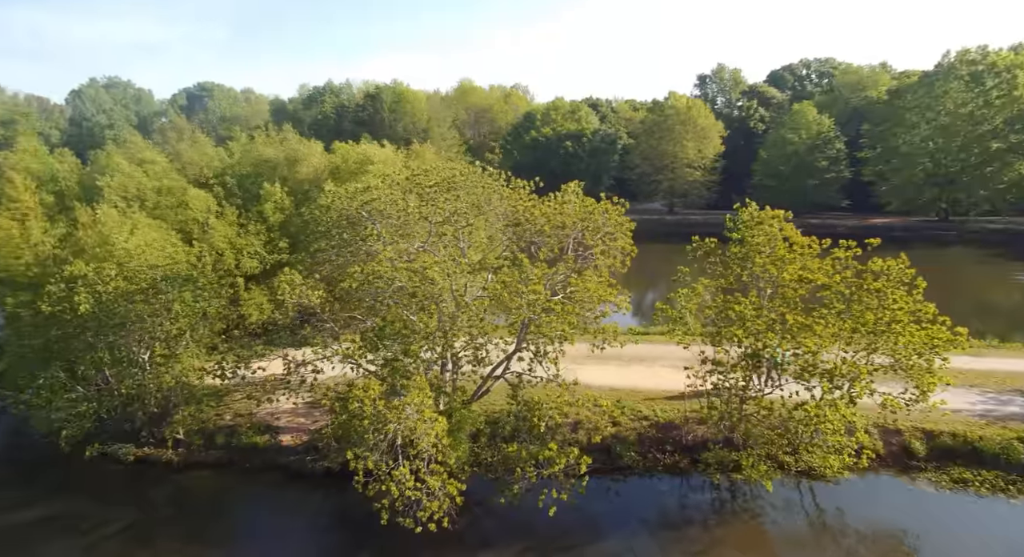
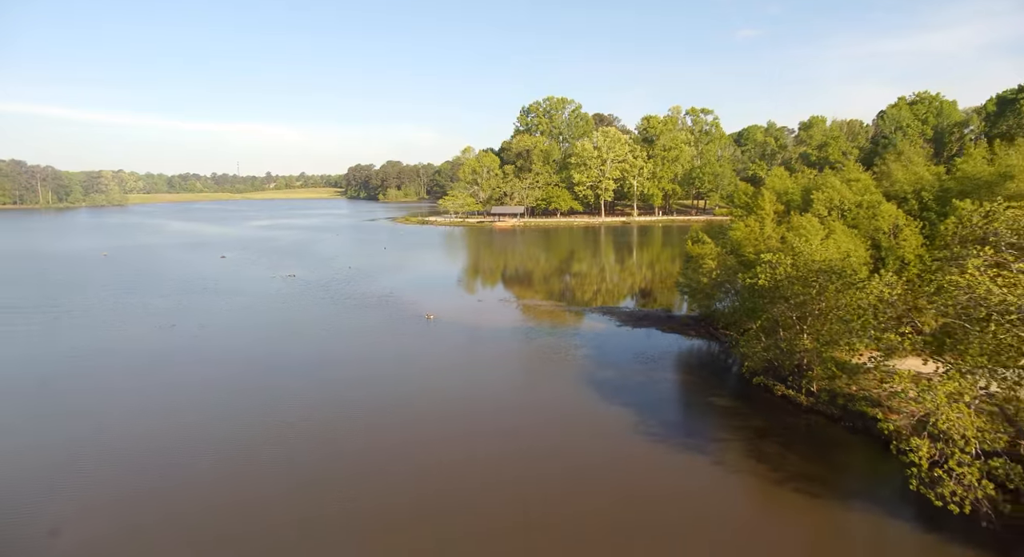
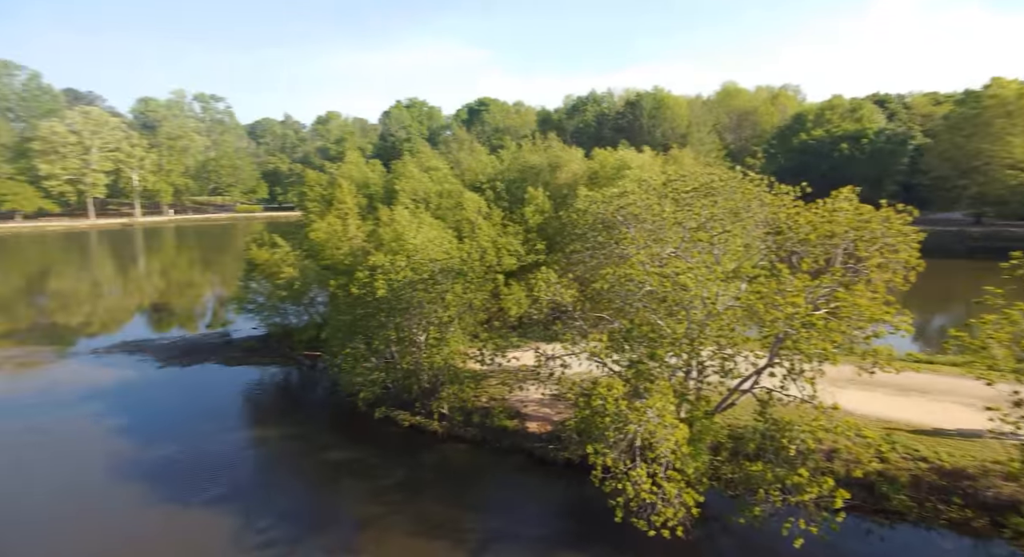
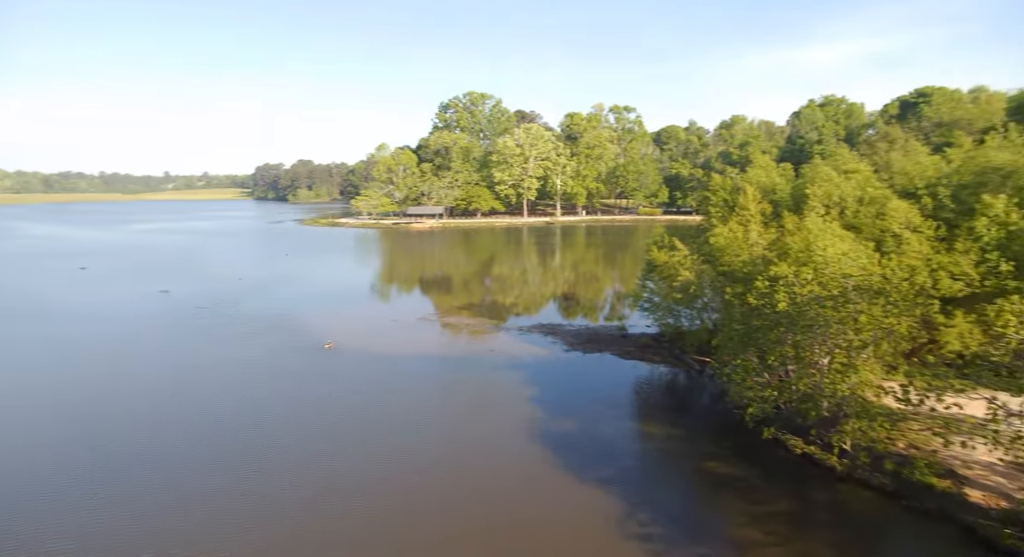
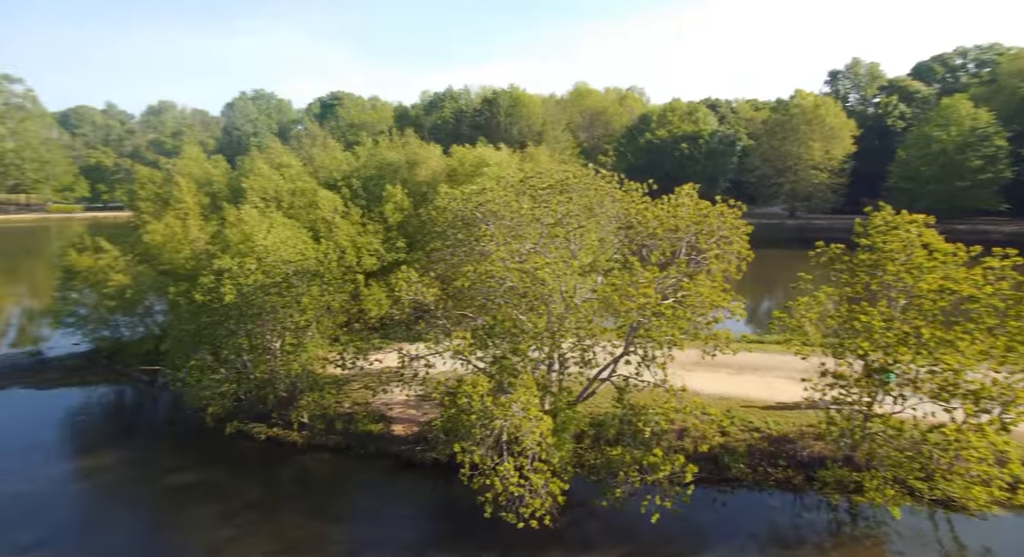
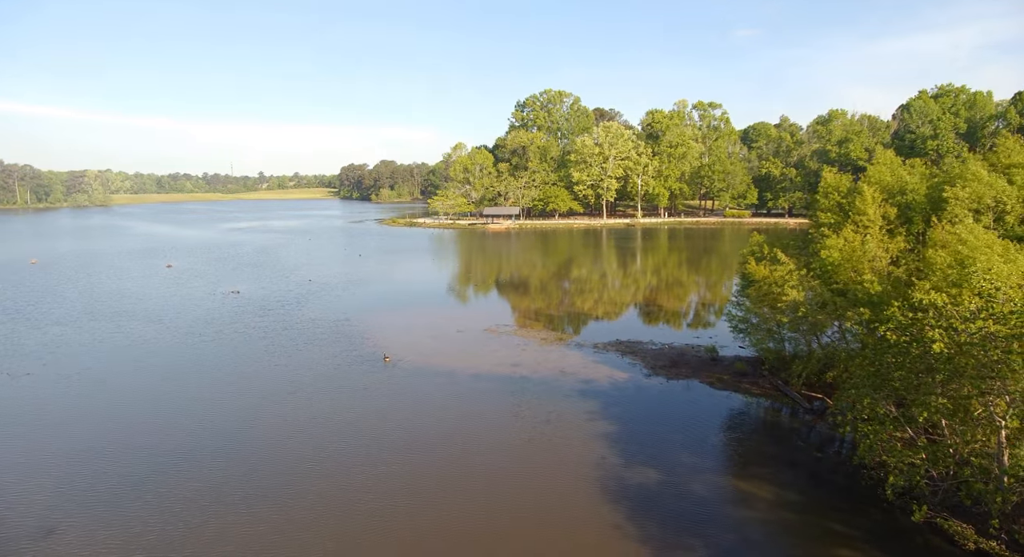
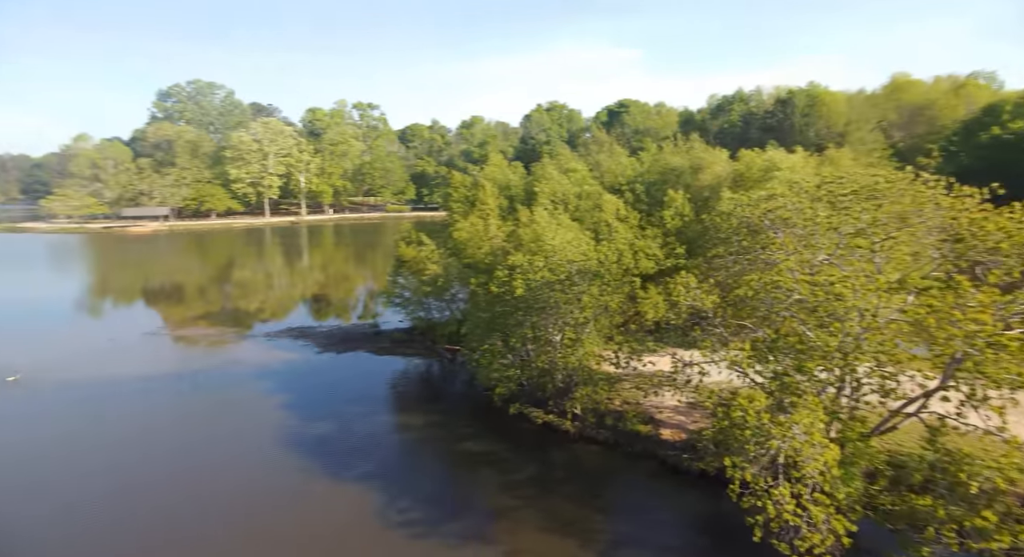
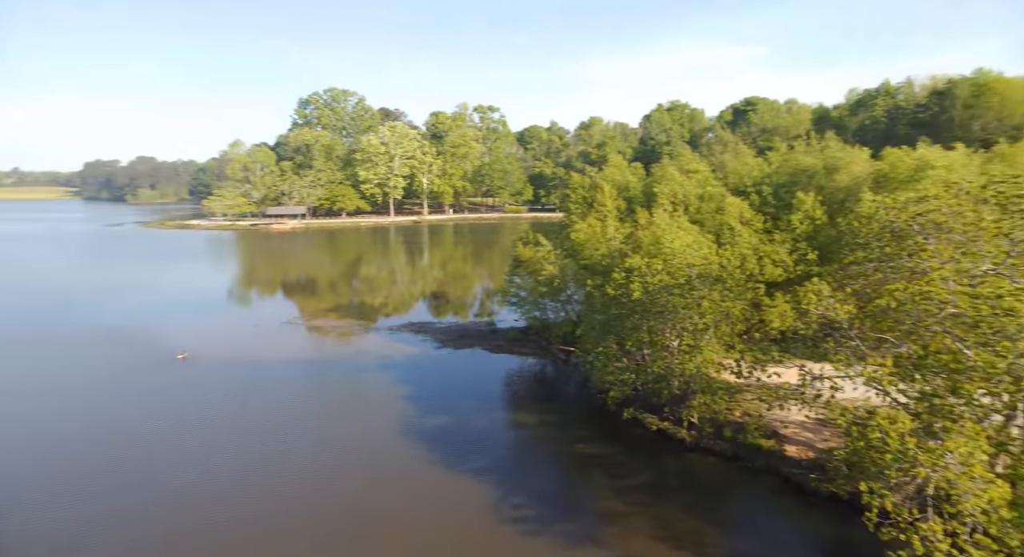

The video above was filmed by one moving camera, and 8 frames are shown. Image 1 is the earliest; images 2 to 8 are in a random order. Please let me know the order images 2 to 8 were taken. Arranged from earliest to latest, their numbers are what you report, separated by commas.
5, 3, 7, 8, 4, 6, 2
